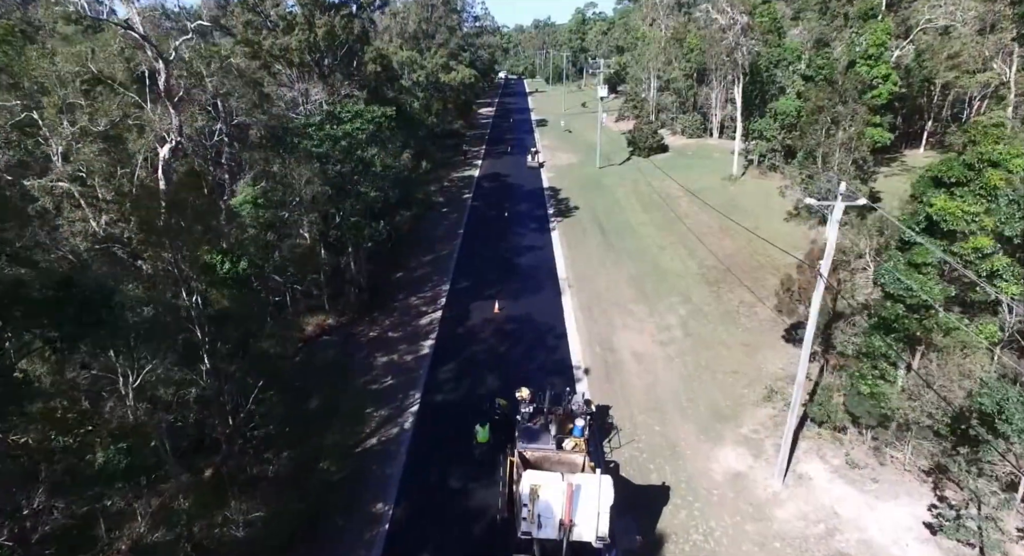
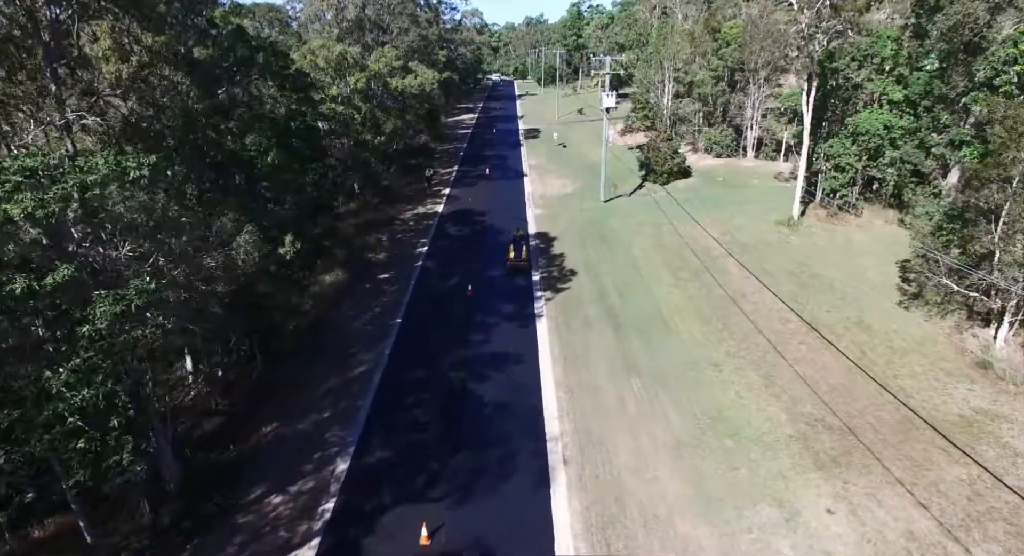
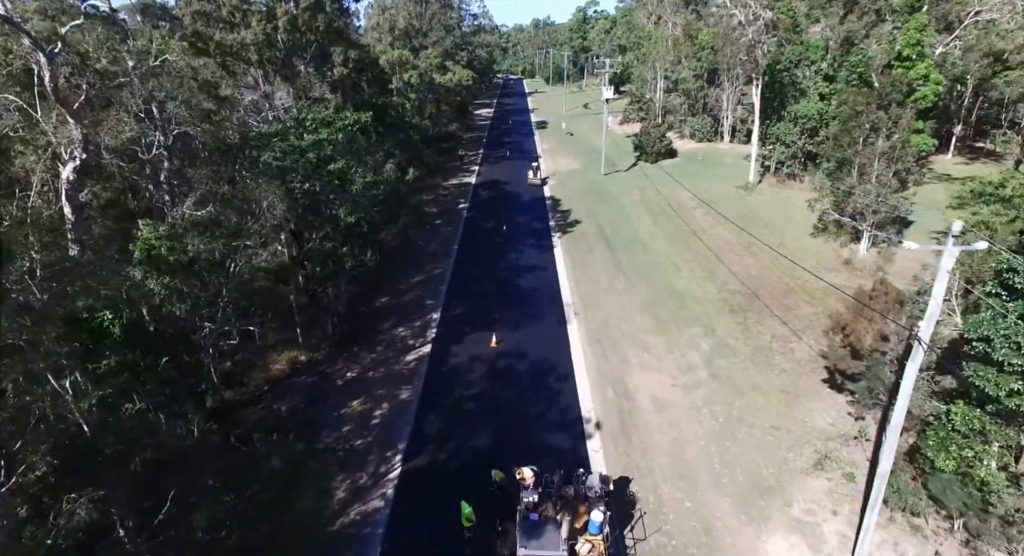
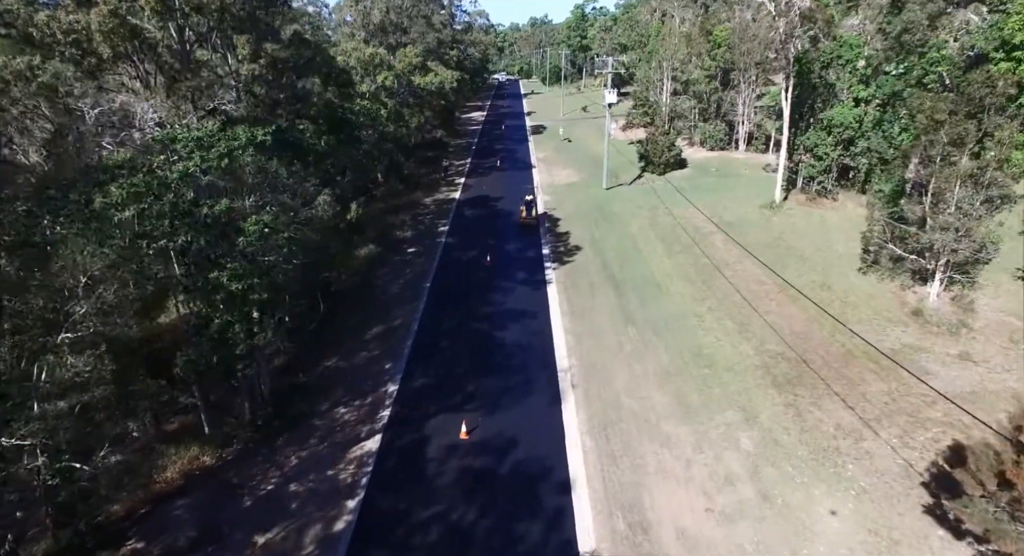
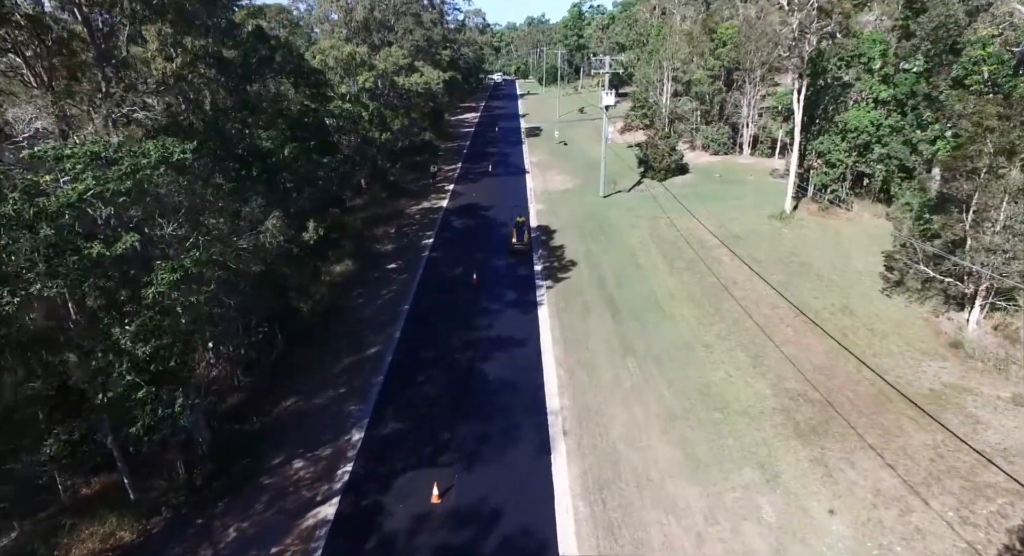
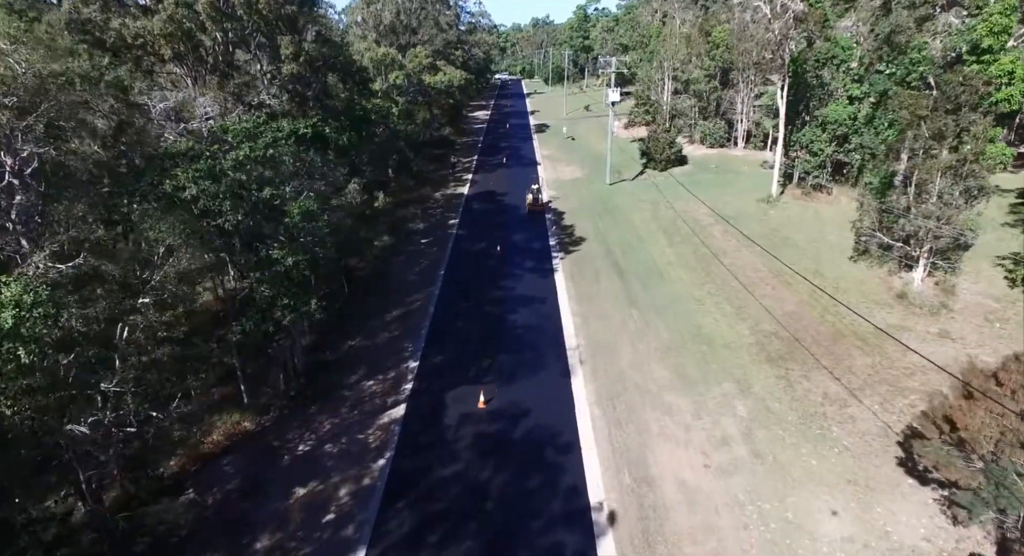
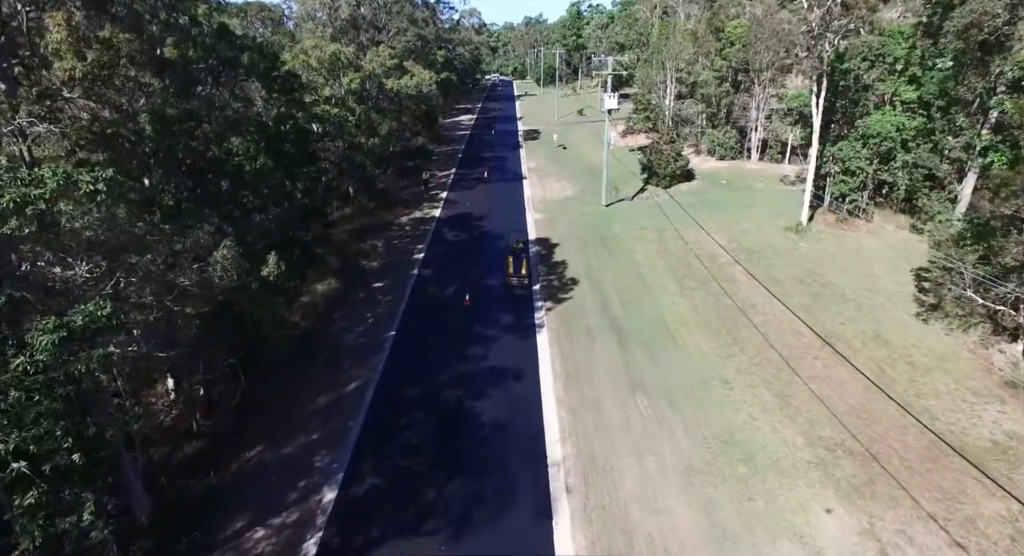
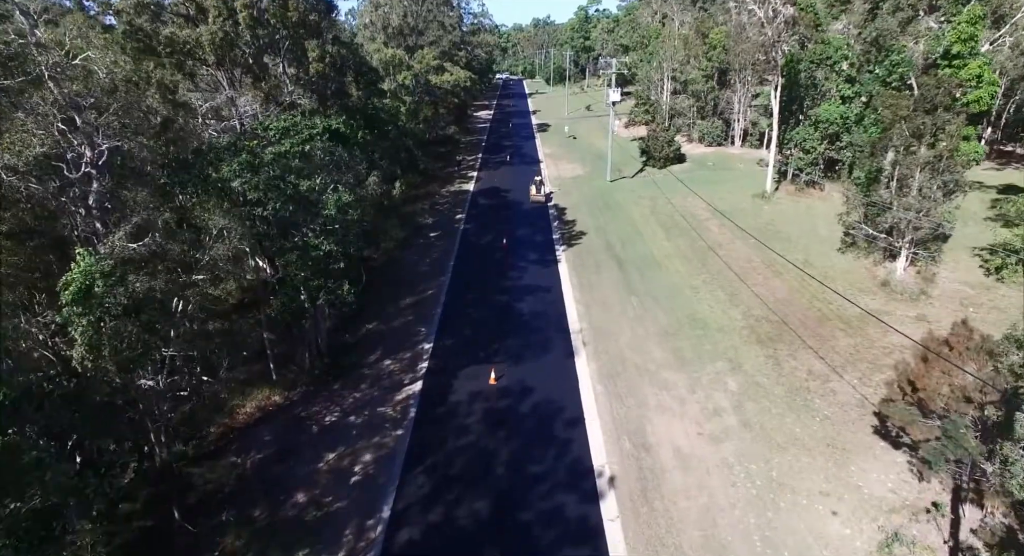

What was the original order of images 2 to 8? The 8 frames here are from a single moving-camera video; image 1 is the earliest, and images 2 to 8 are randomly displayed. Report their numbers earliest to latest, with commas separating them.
3, 8, 6, 4, 5, 2, 7
